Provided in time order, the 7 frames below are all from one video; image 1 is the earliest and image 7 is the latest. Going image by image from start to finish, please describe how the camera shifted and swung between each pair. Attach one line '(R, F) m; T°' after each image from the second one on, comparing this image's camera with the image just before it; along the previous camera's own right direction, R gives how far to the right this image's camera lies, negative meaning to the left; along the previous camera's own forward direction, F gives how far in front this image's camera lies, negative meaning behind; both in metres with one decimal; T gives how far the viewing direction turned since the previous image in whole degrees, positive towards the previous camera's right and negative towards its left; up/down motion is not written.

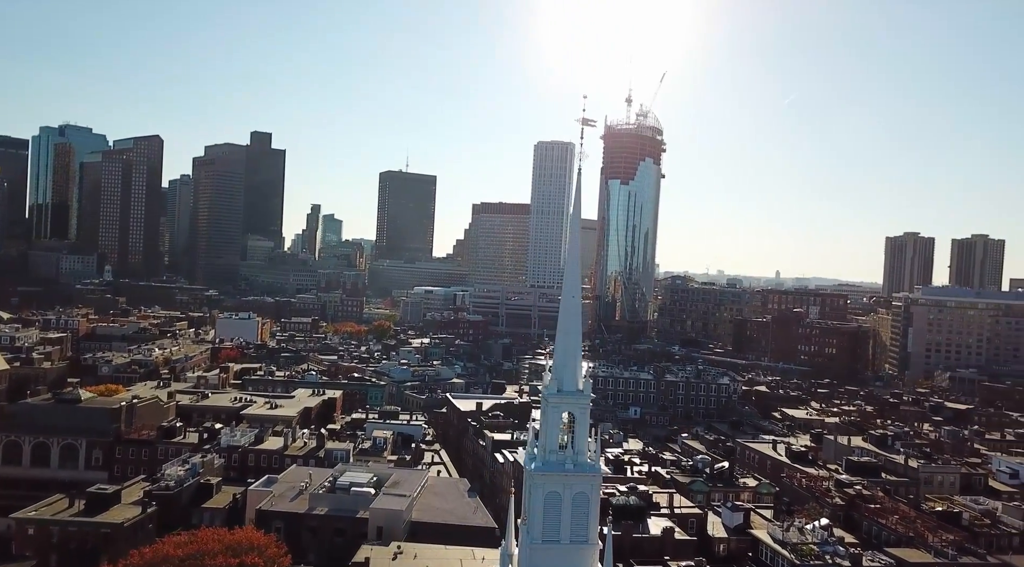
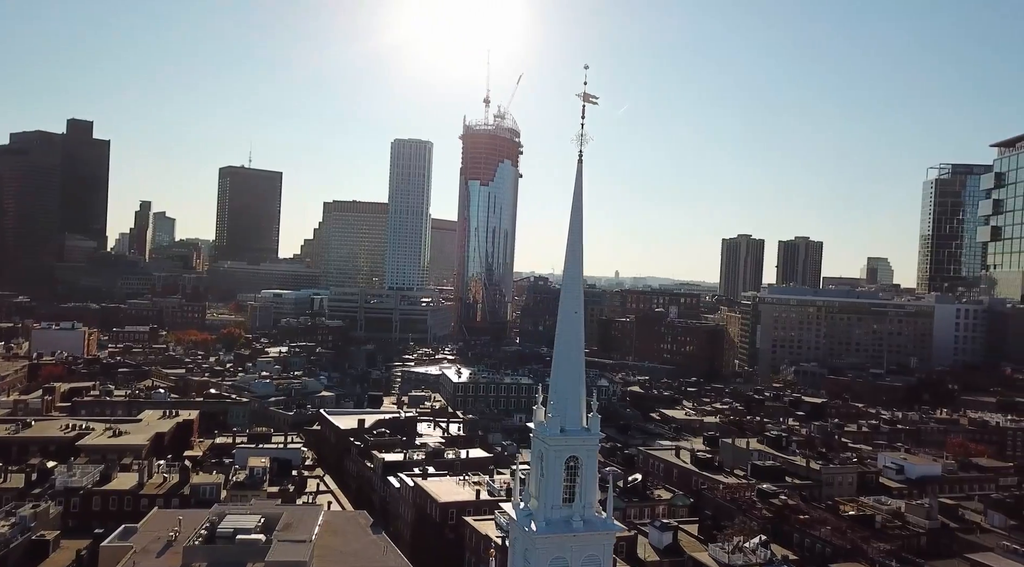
(-2.1, +3.1) m; +12°
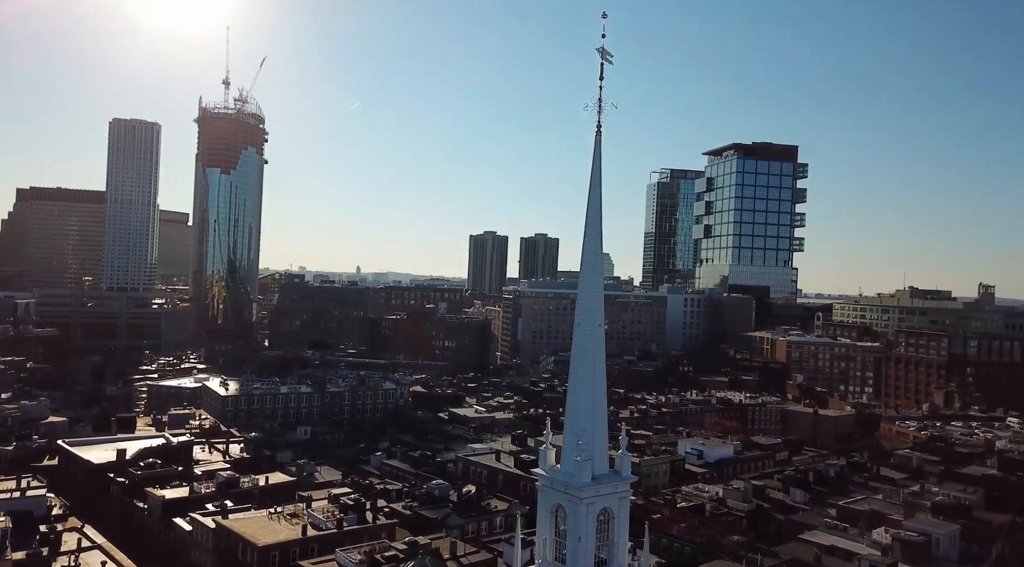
(-3.1, +3.3) m; +20°
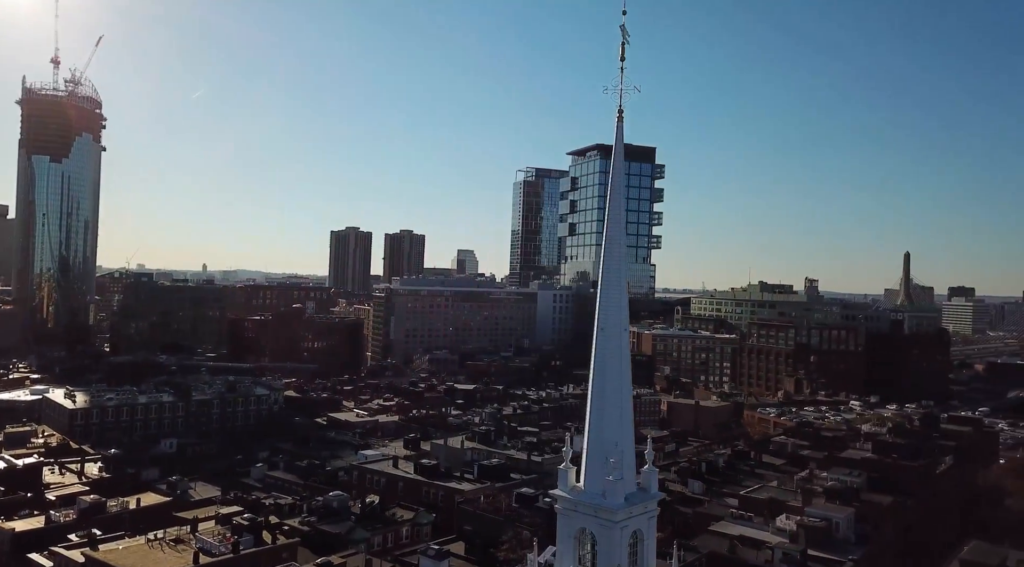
(-1.7, +1.2) m; +11°
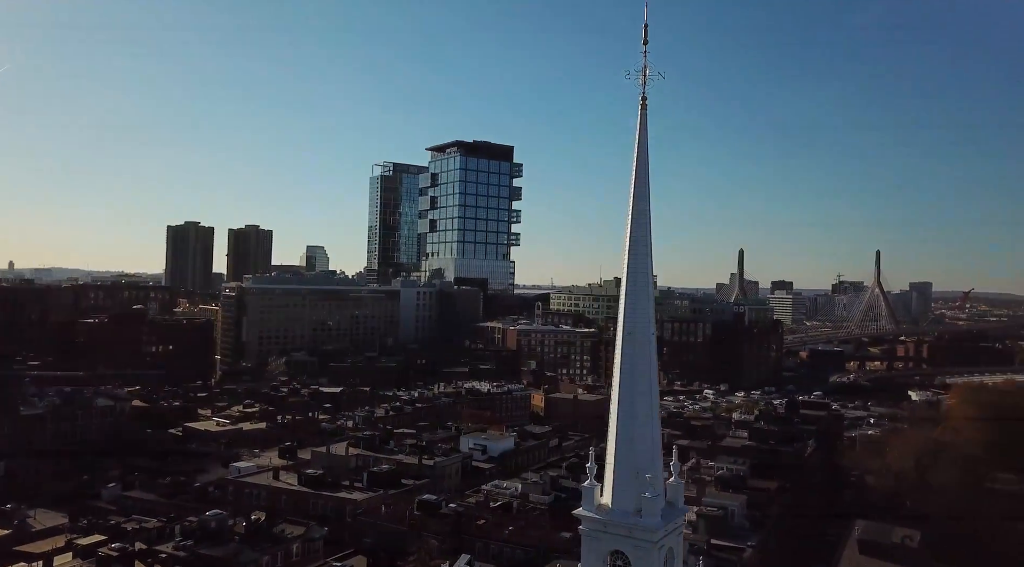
(-1.7, +1.0) m; +11°
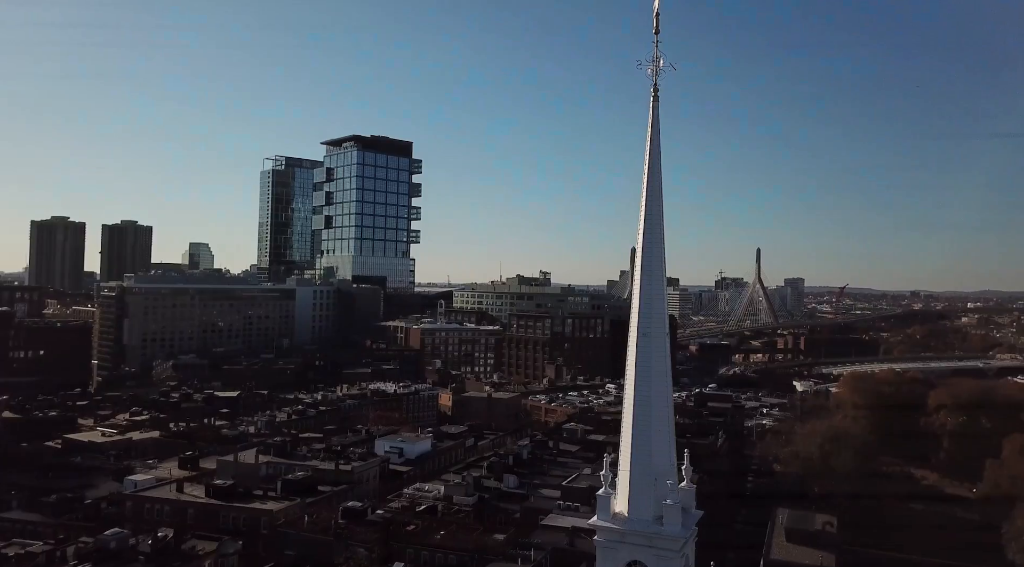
(-1.1, +0.6) m; +8°
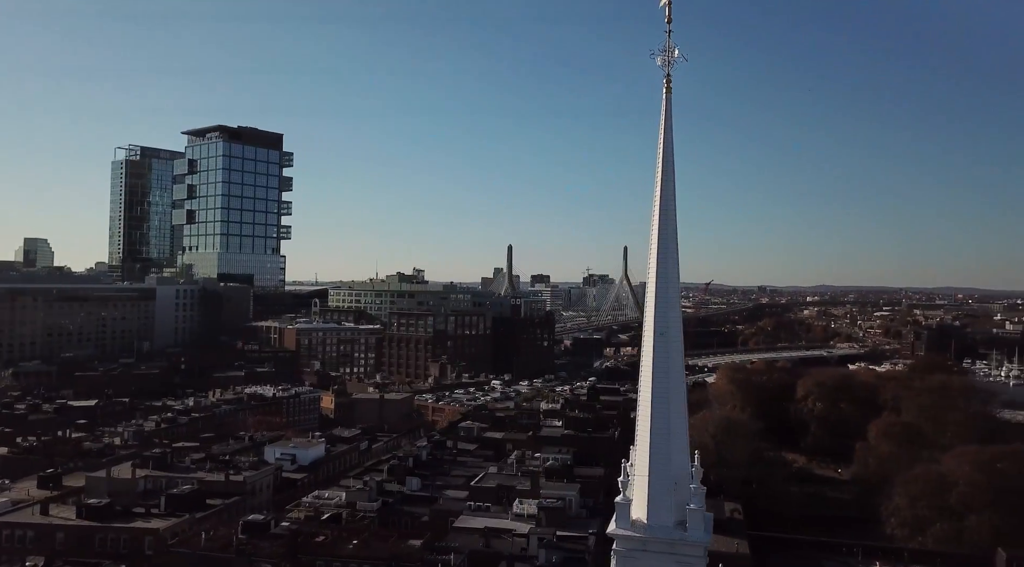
(-1.3, +0.6) m; +10°
